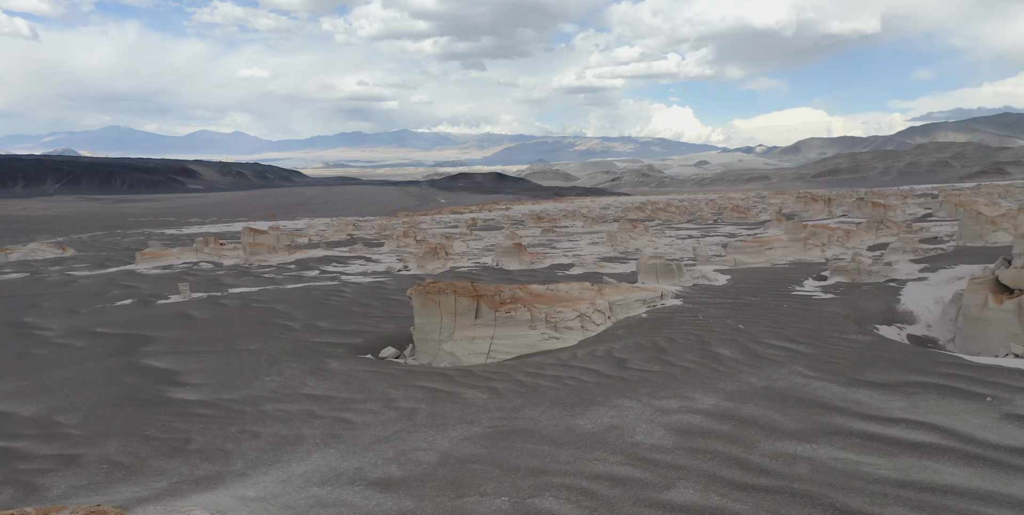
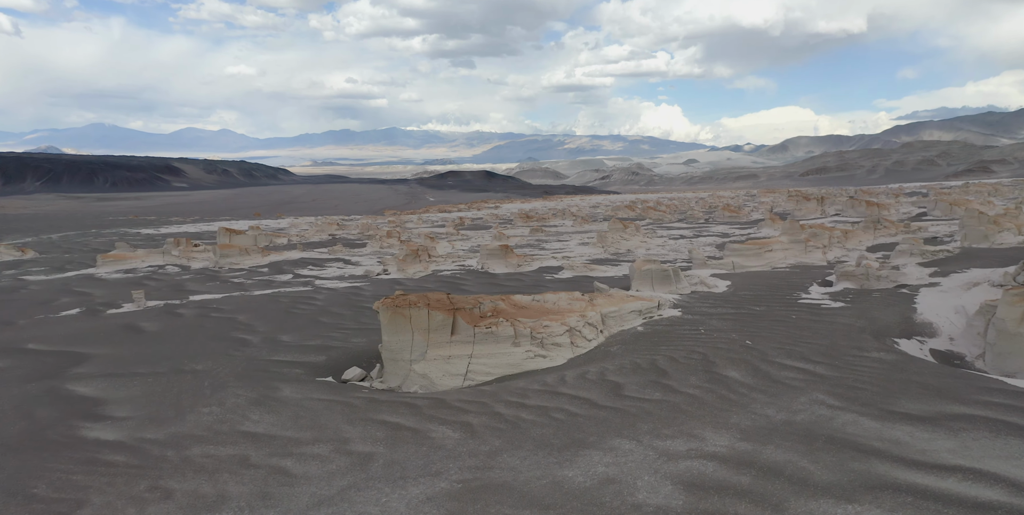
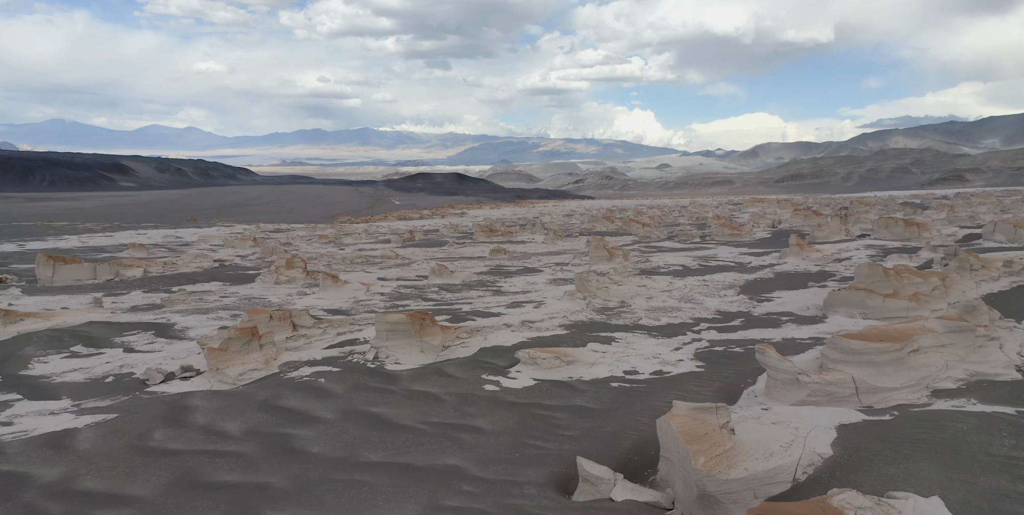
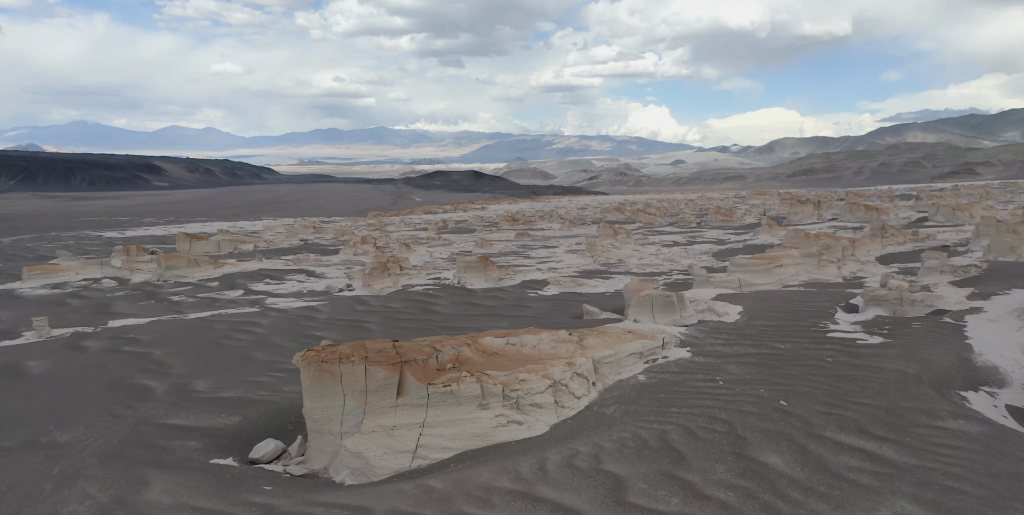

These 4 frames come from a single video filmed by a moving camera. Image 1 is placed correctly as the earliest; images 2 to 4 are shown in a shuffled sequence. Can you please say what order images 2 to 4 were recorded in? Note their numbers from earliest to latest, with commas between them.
2, 4, 3
